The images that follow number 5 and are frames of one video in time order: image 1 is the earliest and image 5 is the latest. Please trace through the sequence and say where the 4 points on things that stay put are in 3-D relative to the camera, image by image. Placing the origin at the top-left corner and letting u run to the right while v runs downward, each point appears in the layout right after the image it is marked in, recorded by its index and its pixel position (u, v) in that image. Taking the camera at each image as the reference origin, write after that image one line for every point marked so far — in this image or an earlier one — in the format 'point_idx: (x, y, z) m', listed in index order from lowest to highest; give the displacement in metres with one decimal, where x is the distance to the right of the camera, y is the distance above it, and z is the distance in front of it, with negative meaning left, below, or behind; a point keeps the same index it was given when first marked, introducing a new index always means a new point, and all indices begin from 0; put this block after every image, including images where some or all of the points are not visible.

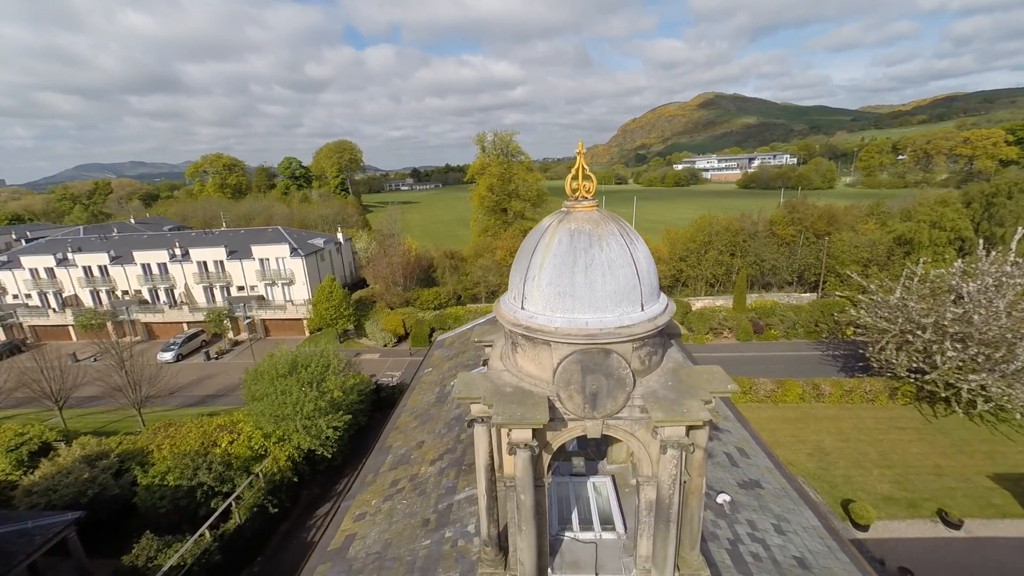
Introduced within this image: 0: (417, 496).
0: (-2.3, -4.8, +10.0) m
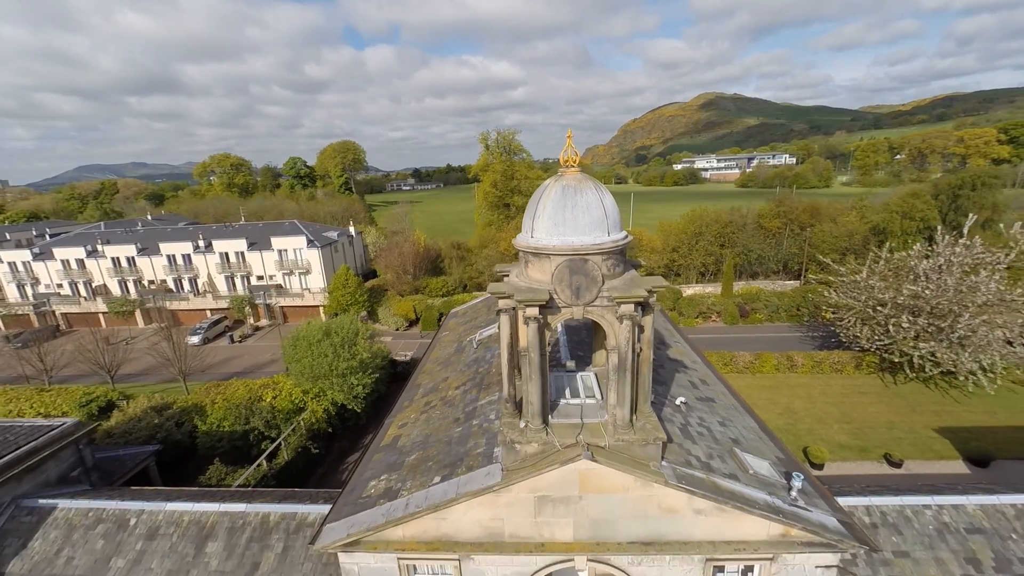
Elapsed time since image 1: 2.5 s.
0: (-2.0, -3.6, +13.0) m
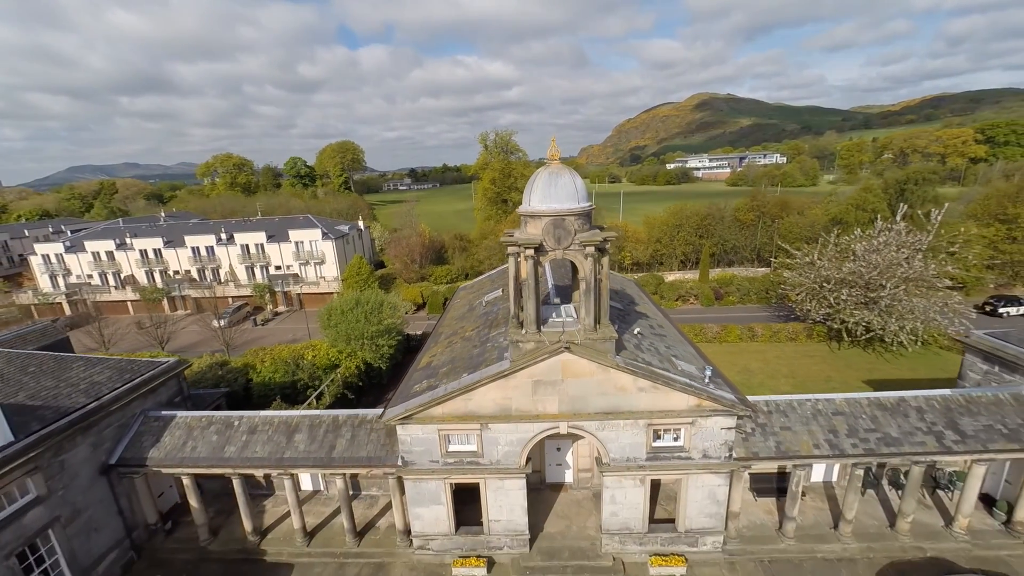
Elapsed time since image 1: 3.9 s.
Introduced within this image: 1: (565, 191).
0: (-1.9, -2.1, +17.4) m
1: (+1.6, +2.9, +12.6) m
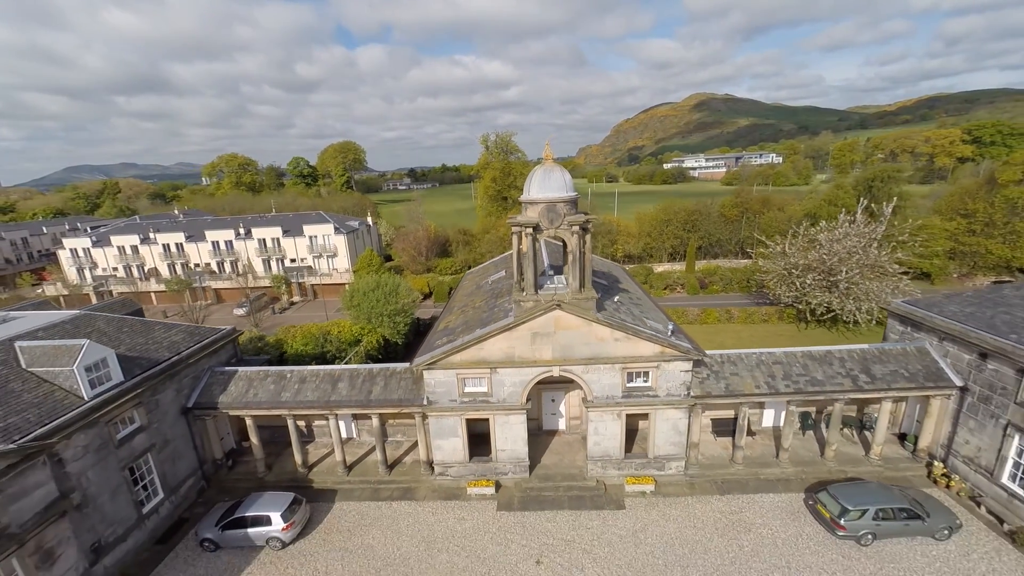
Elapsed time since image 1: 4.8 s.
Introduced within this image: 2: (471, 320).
0: (-1.8, -1.0, +21.0) m
1: (+1.7, +4.0, +16.2) m
2: (-1.9, -1.5, +19.3) m
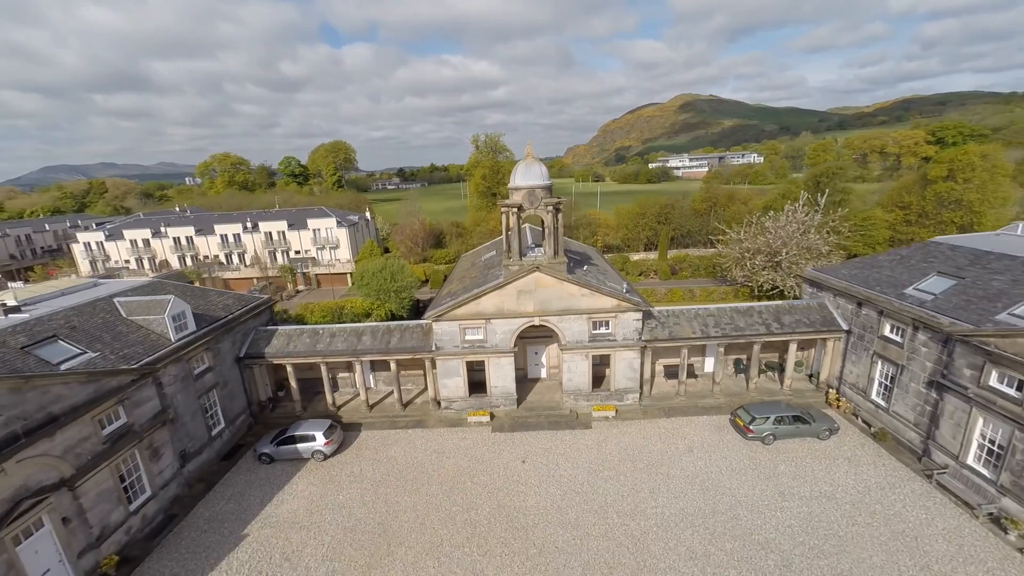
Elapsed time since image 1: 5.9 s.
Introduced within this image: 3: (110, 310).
0: (-2.4, +0.7, +25.8) m
1: (+1.2, +5.7, +21.1) m
2: (-2.4, +0.1, +24.1) m
3: (-18.8, -1.0, +19.8) m
